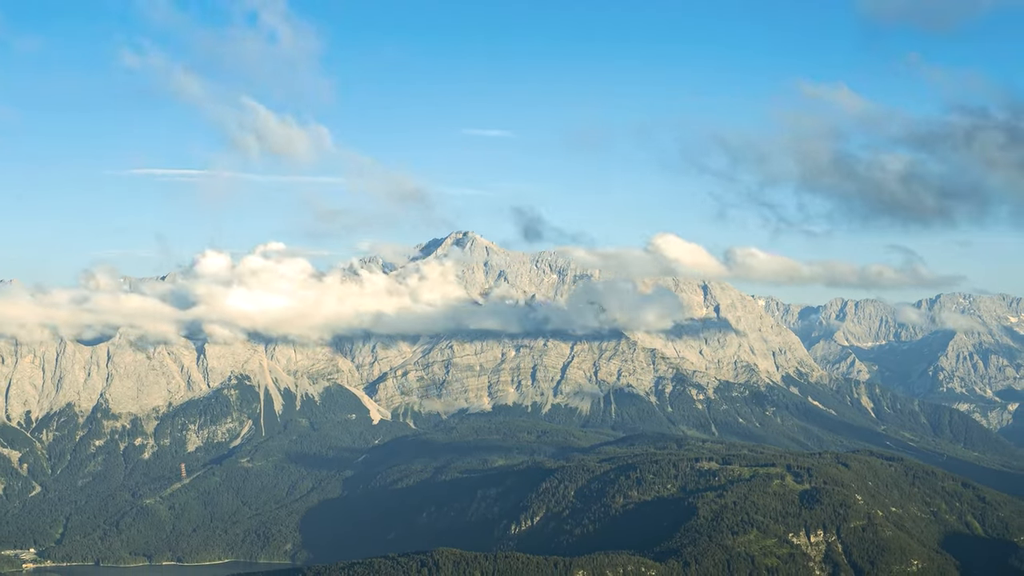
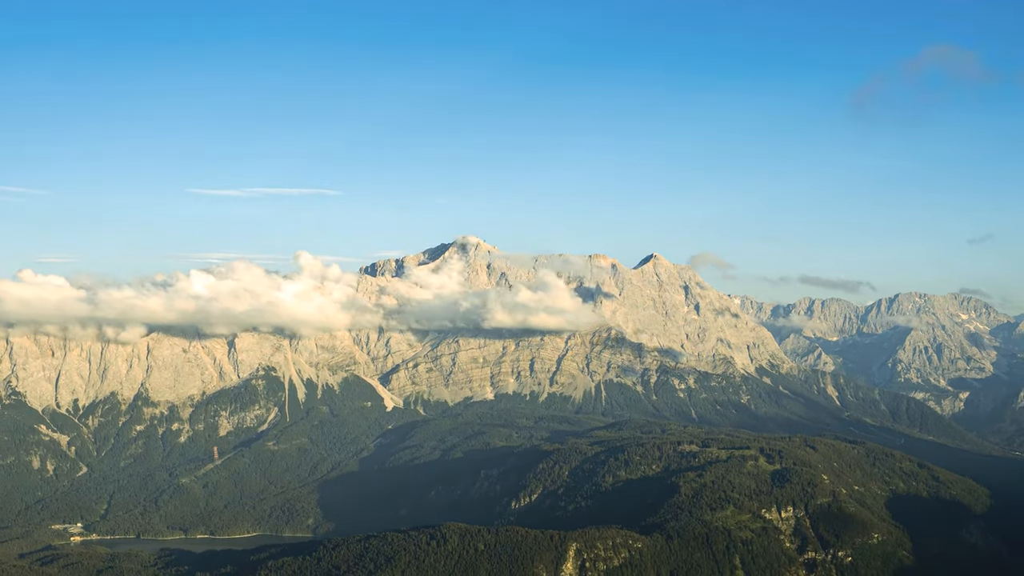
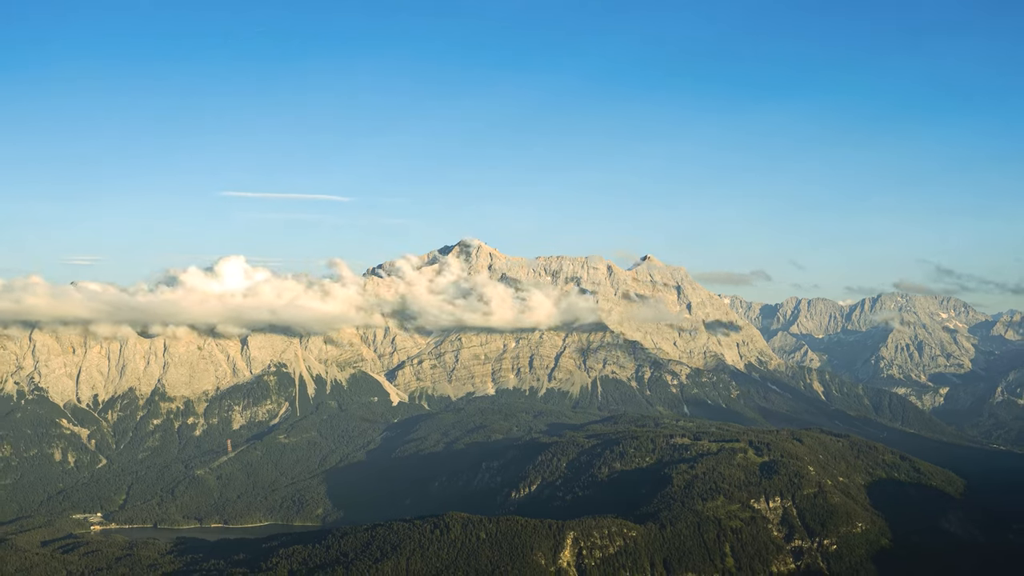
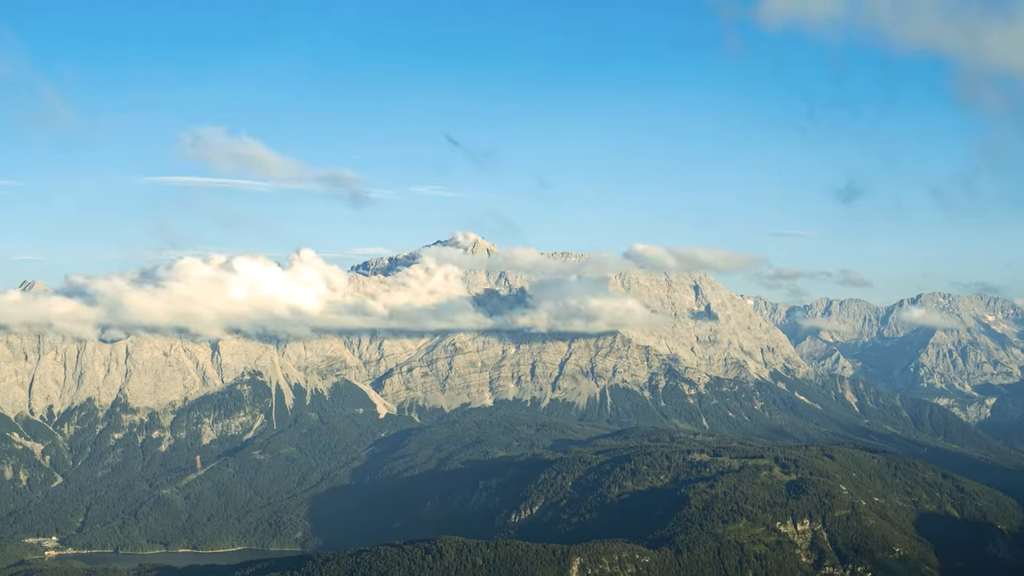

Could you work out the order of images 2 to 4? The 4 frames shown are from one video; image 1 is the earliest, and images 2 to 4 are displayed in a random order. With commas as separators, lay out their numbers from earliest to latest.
4, 2, 3
